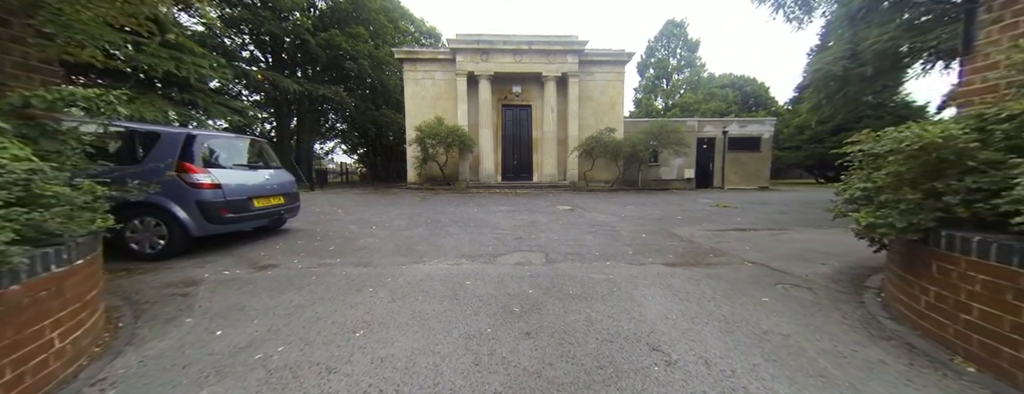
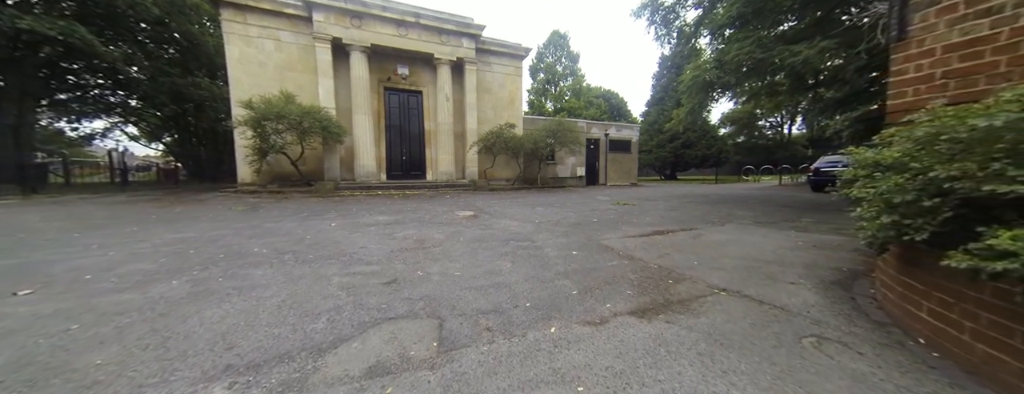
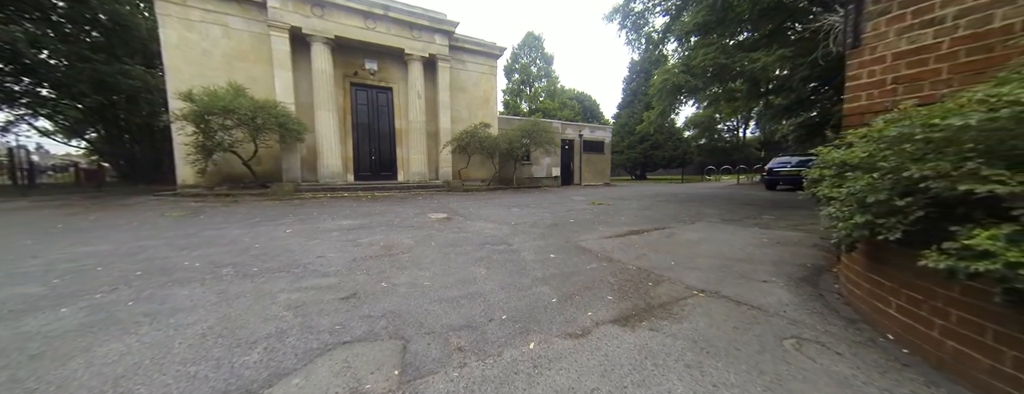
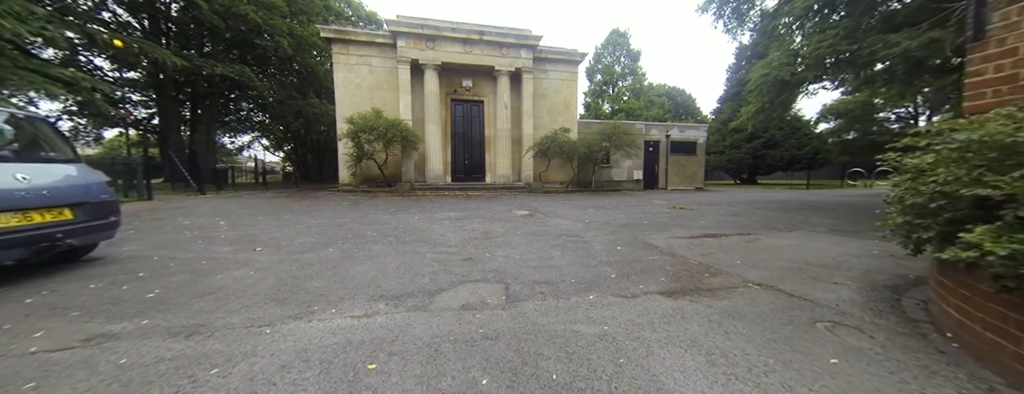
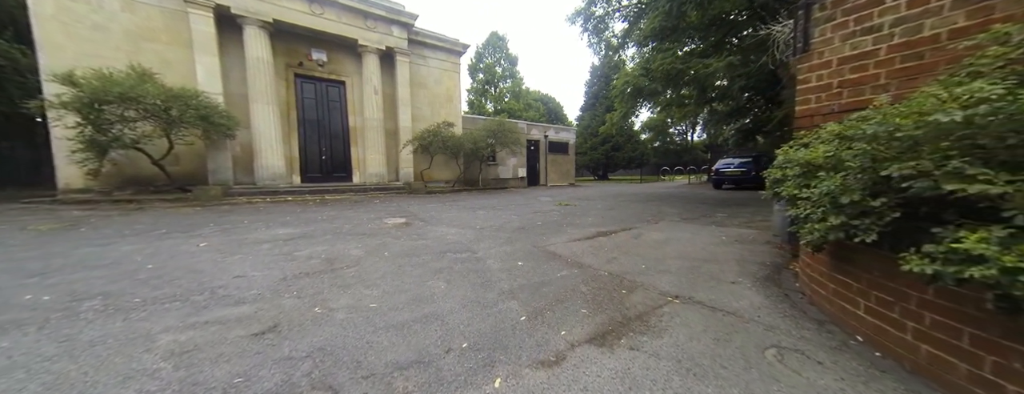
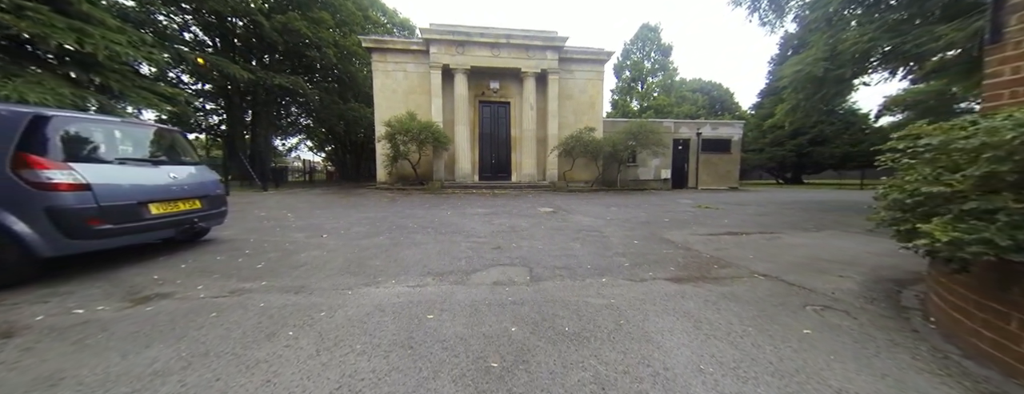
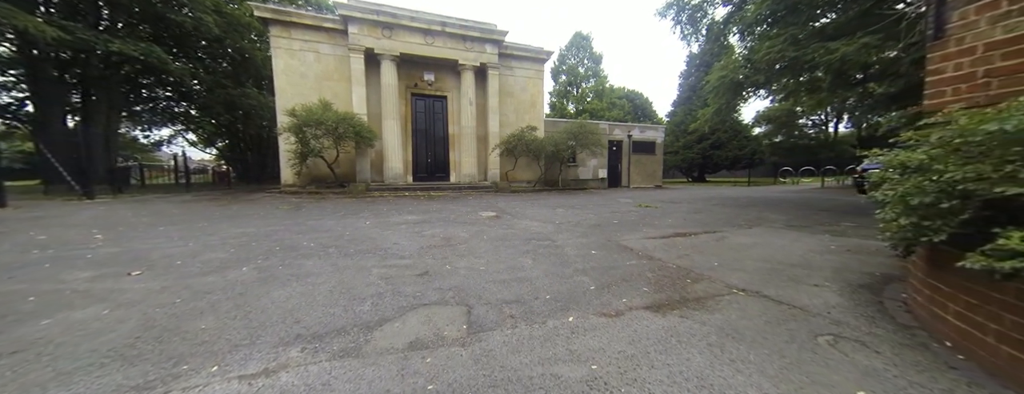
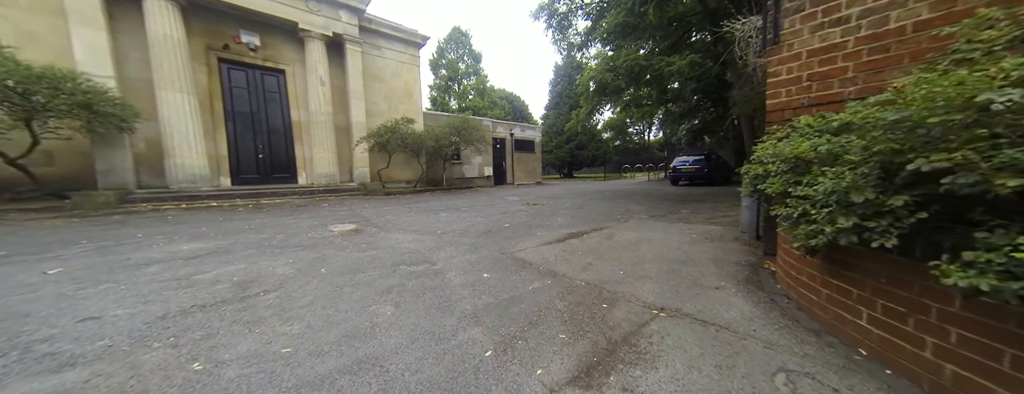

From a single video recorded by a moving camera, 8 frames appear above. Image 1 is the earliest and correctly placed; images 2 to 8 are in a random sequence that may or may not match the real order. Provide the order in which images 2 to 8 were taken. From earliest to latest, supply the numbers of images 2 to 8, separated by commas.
6, 4, 7, 2, 3, 5, 8
